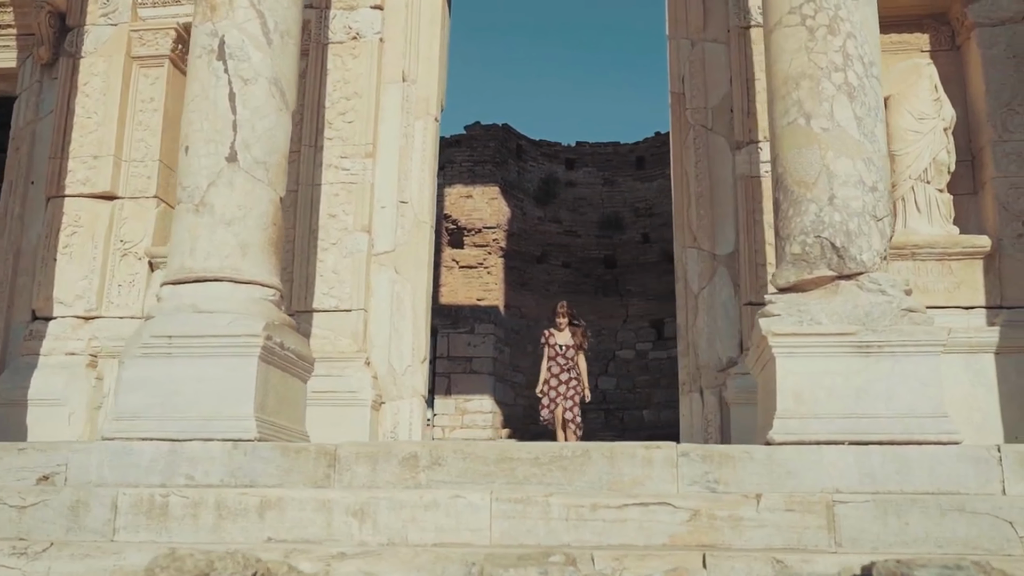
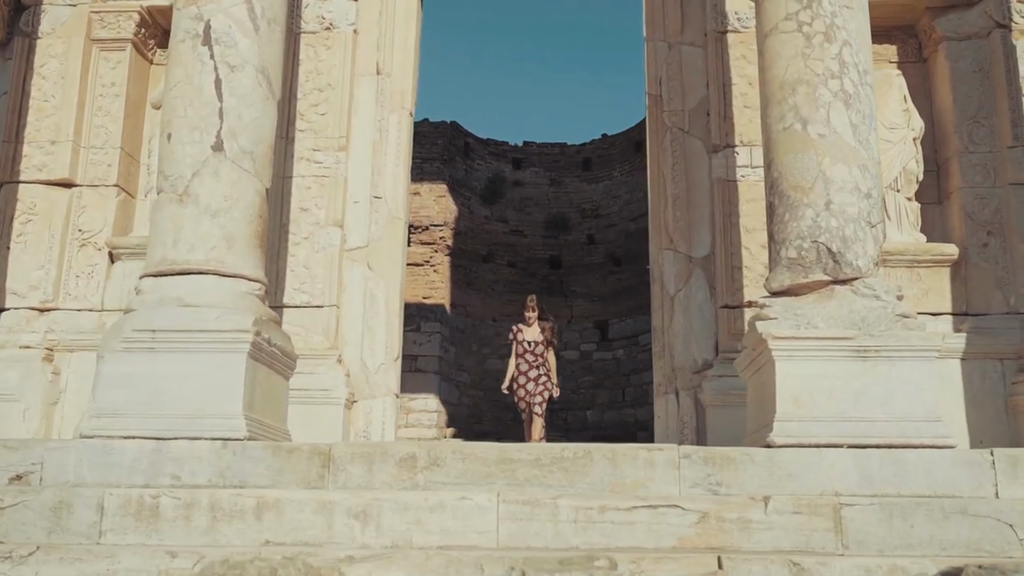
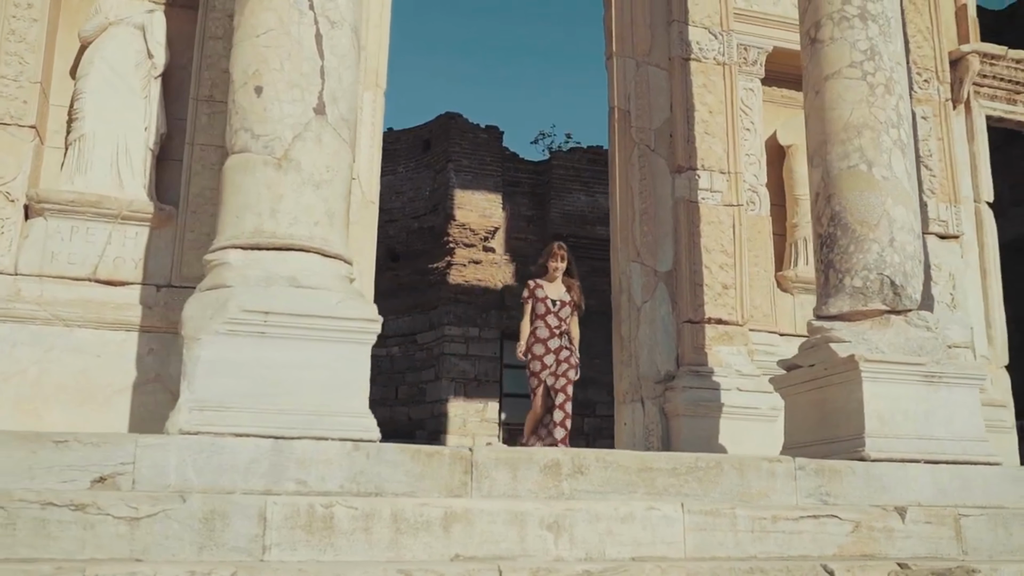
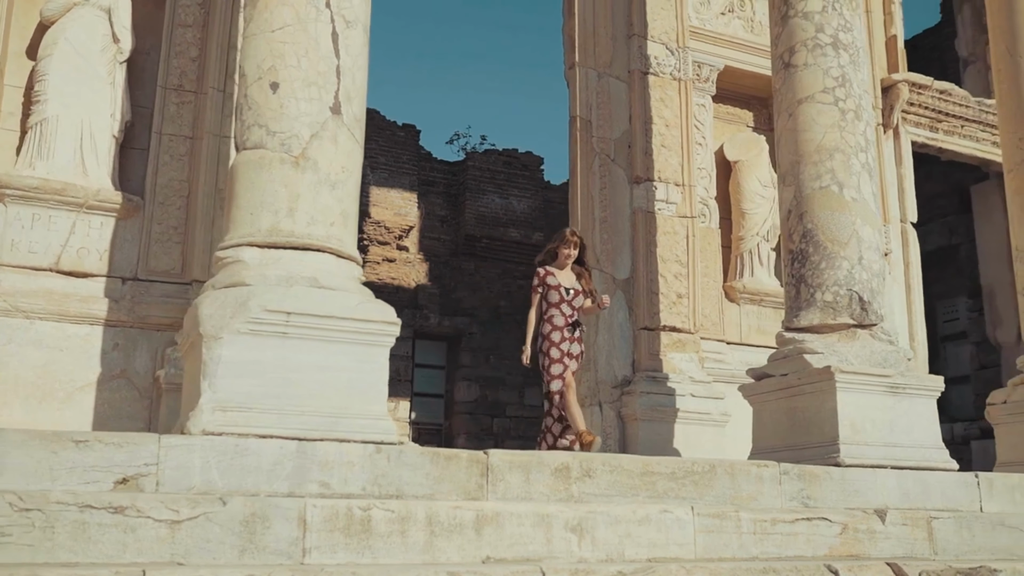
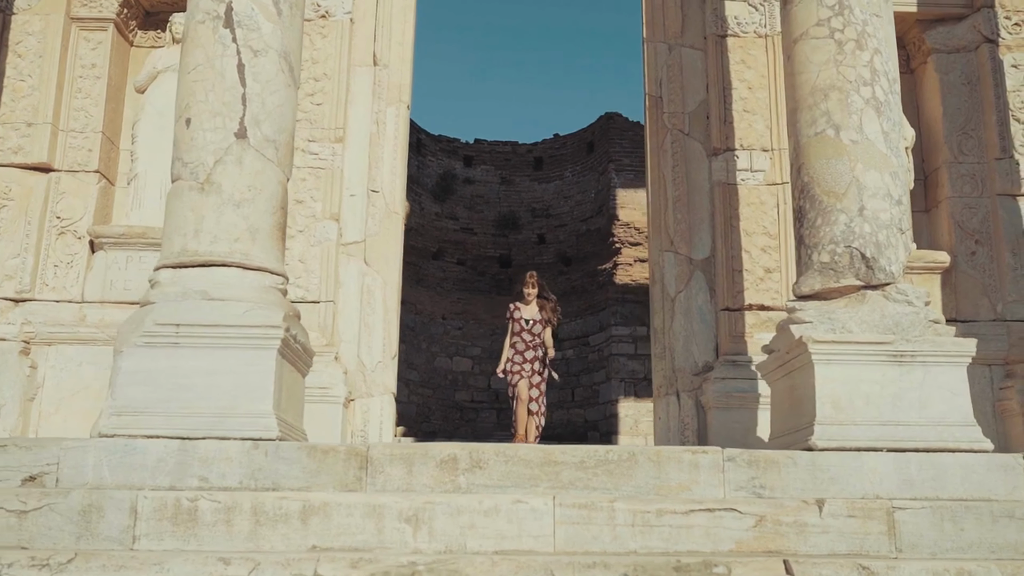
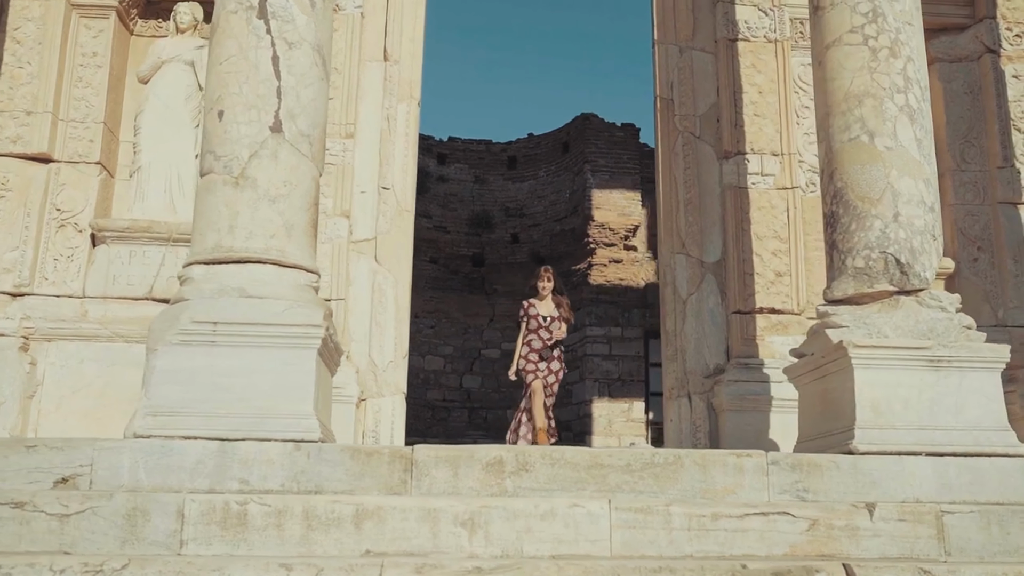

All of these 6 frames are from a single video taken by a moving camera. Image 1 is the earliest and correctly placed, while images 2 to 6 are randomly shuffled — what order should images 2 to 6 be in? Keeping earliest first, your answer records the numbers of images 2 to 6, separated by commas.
2, 5, 6, 3, 4
